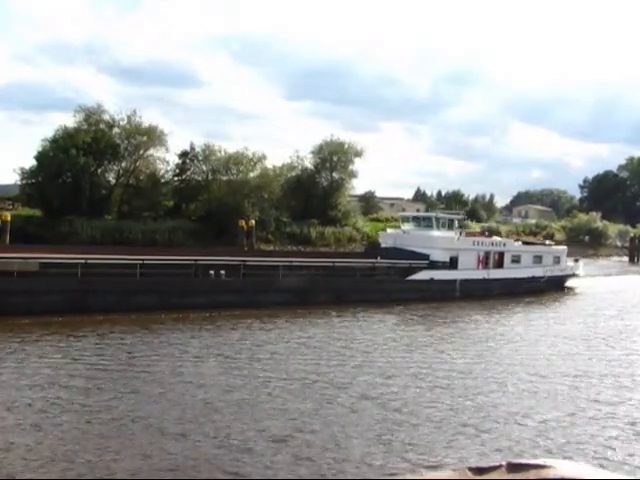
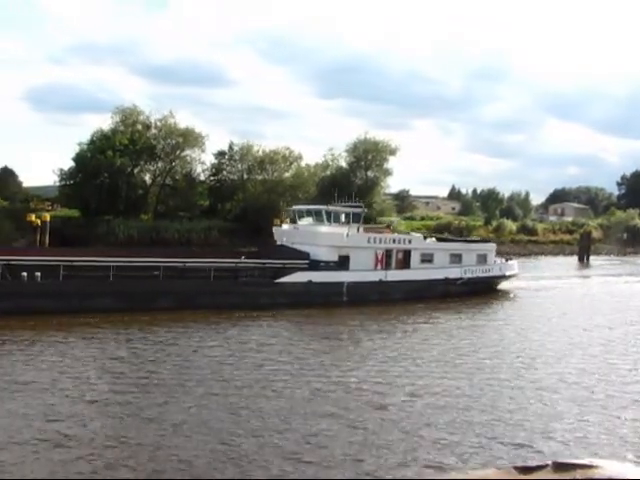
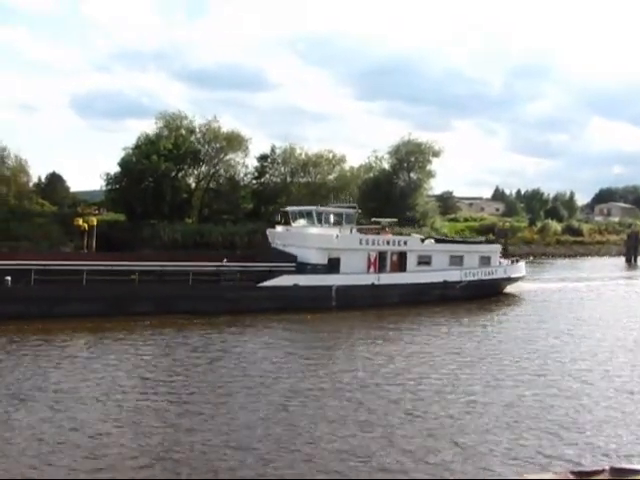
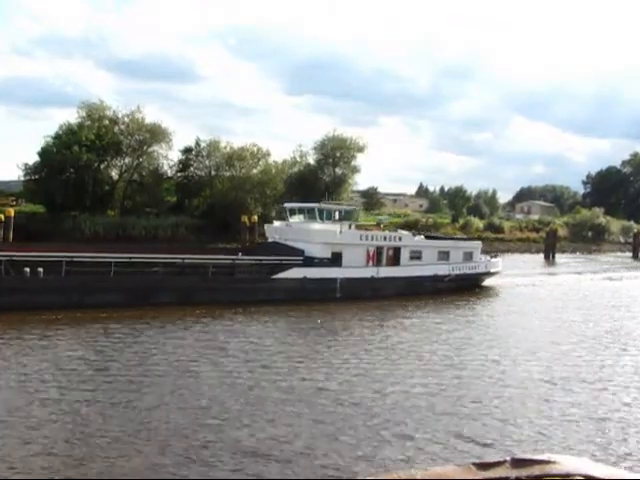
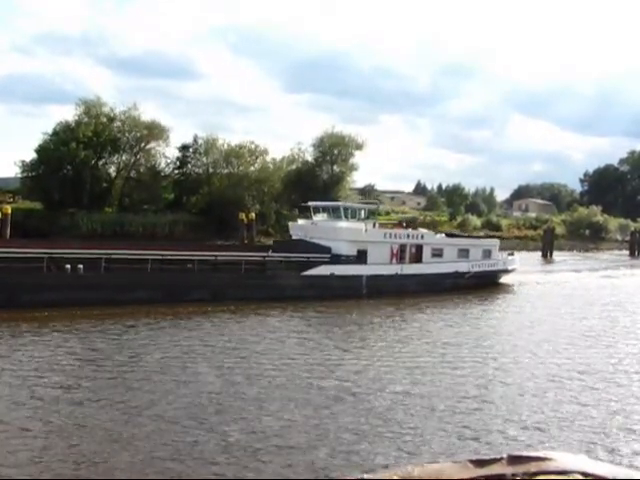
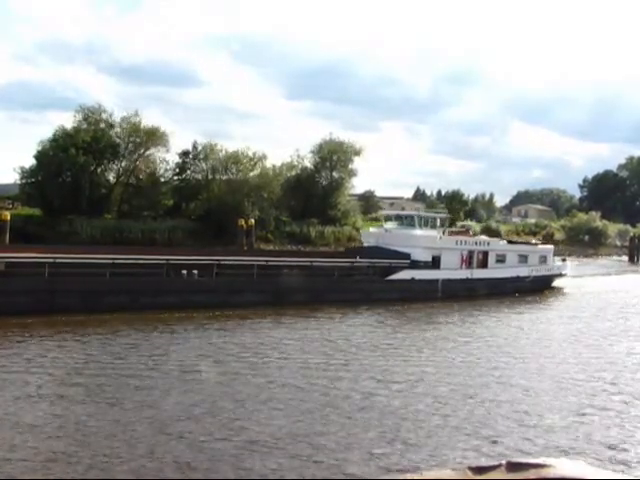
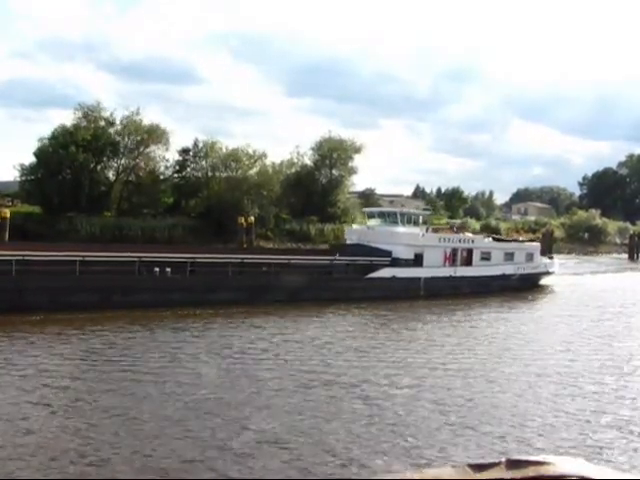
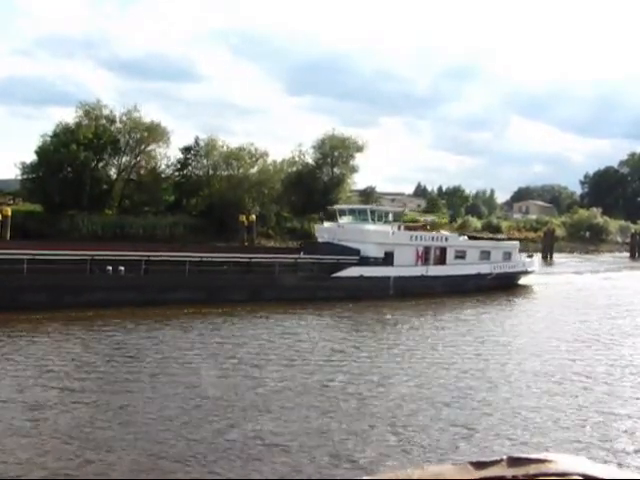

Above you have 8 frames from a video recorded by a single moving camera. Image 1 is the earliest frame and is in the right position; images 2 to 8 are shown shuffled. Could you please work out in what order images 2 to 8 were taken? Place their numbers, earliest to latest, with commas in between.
6, 7, 8, 5, 4, 2, 3
